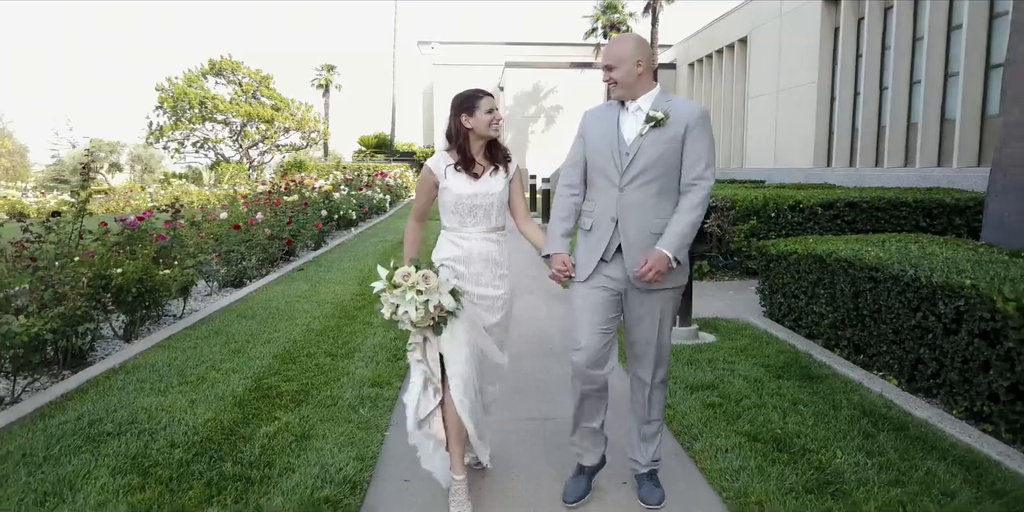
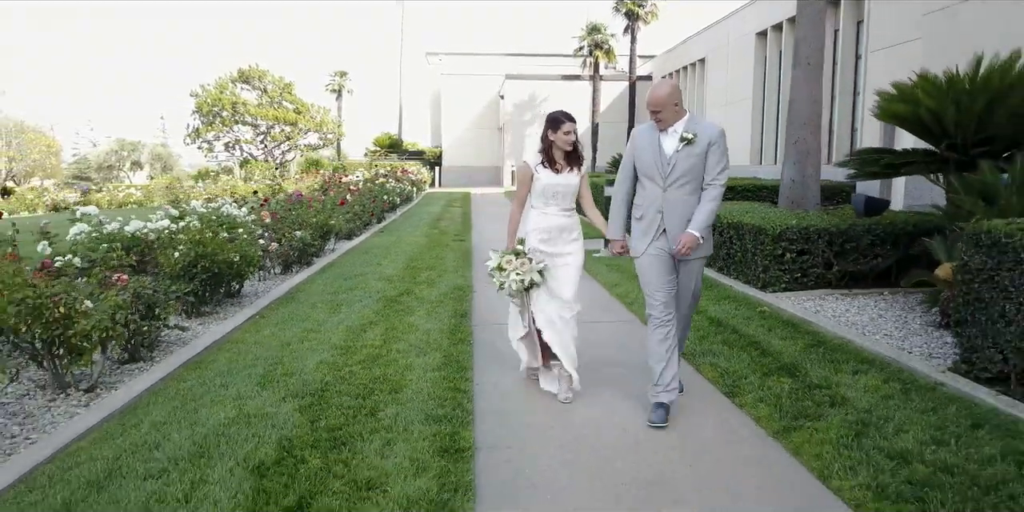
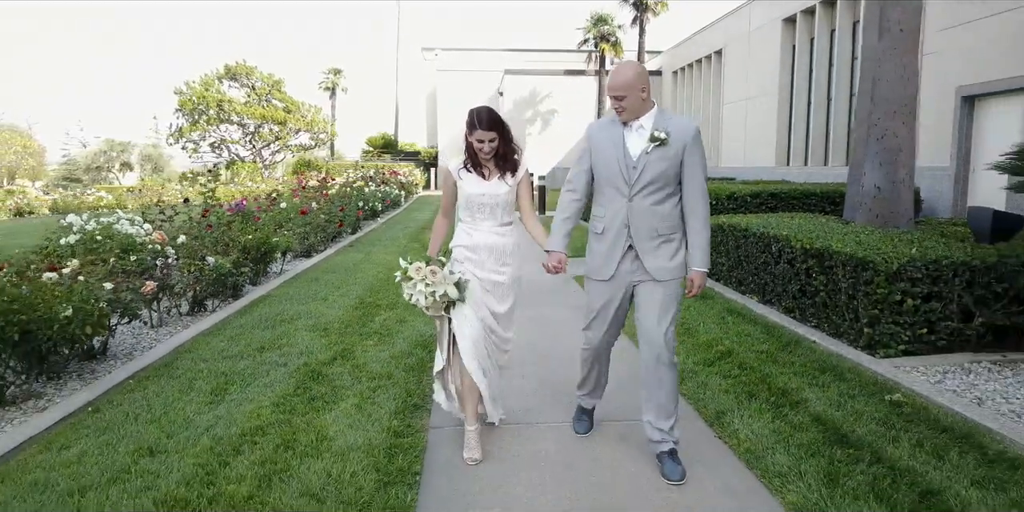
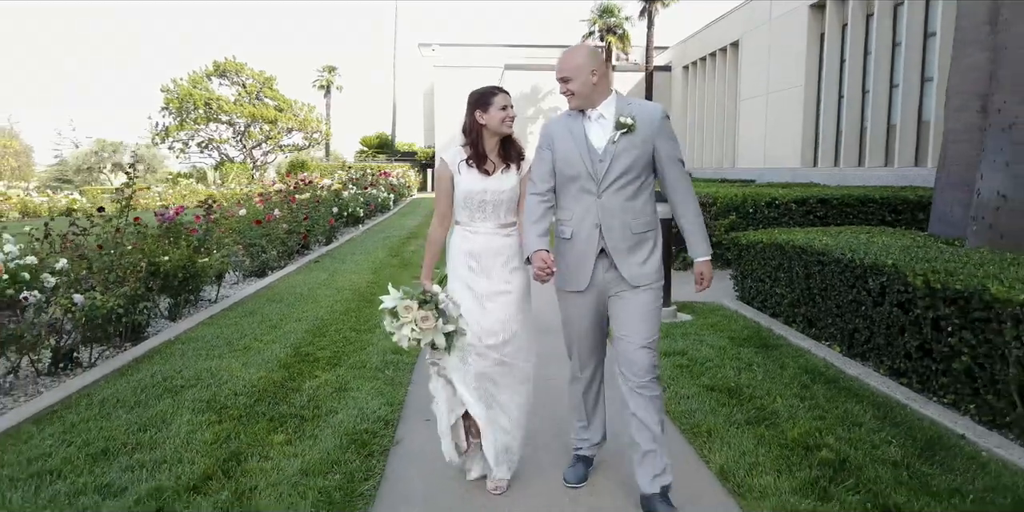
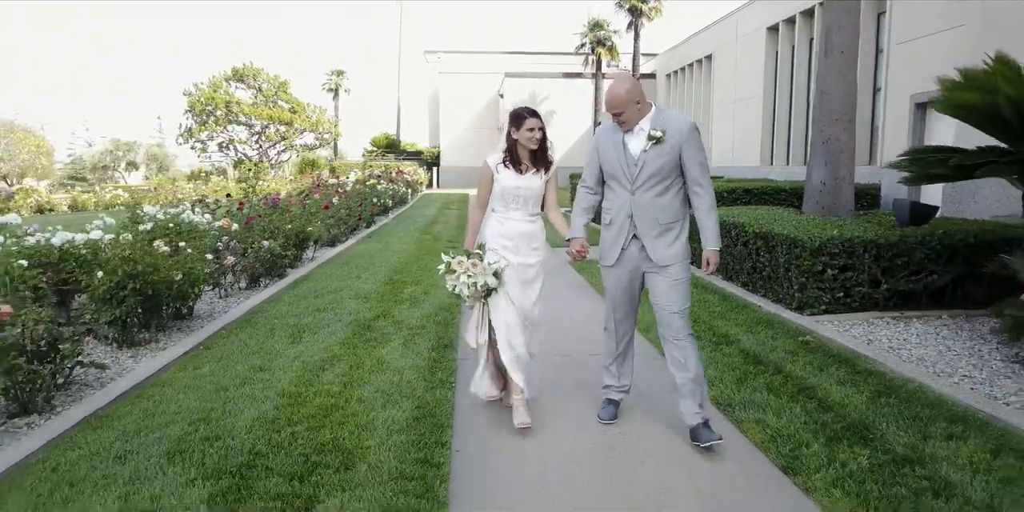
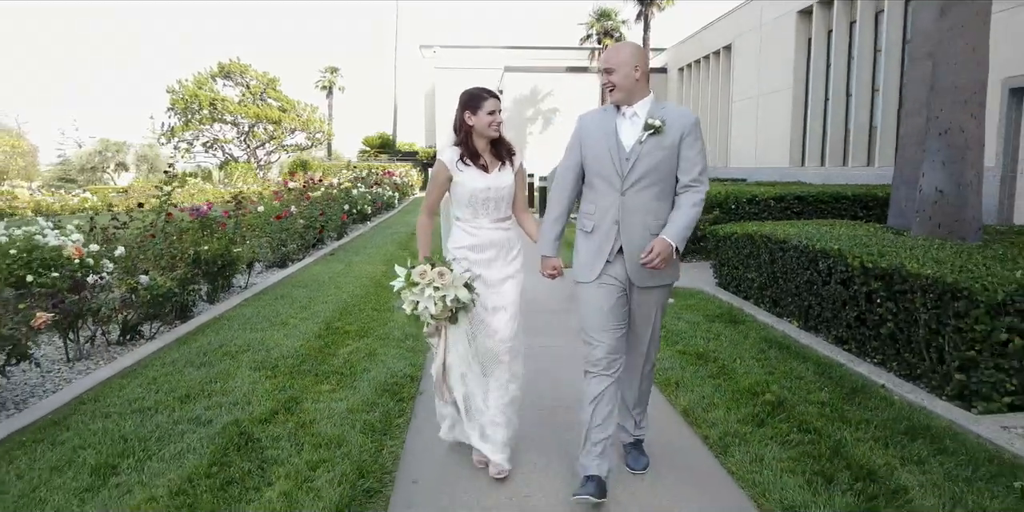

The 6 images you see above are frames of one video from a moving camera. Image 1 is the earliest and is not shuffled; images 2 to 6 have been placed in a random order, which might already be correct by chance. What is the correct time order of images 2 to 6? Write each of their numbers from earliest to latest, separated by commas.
4, 6, 3, 5, 2
